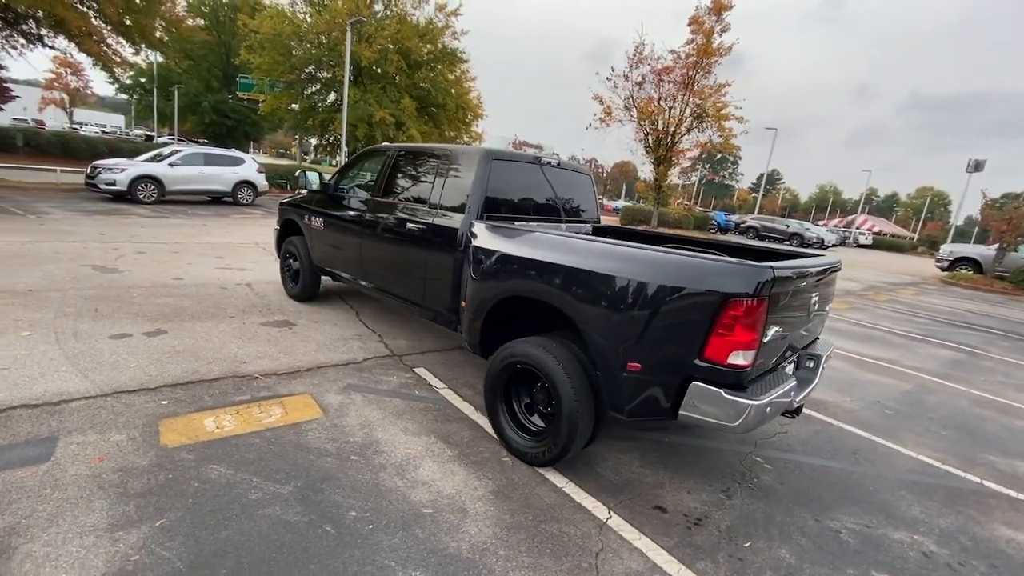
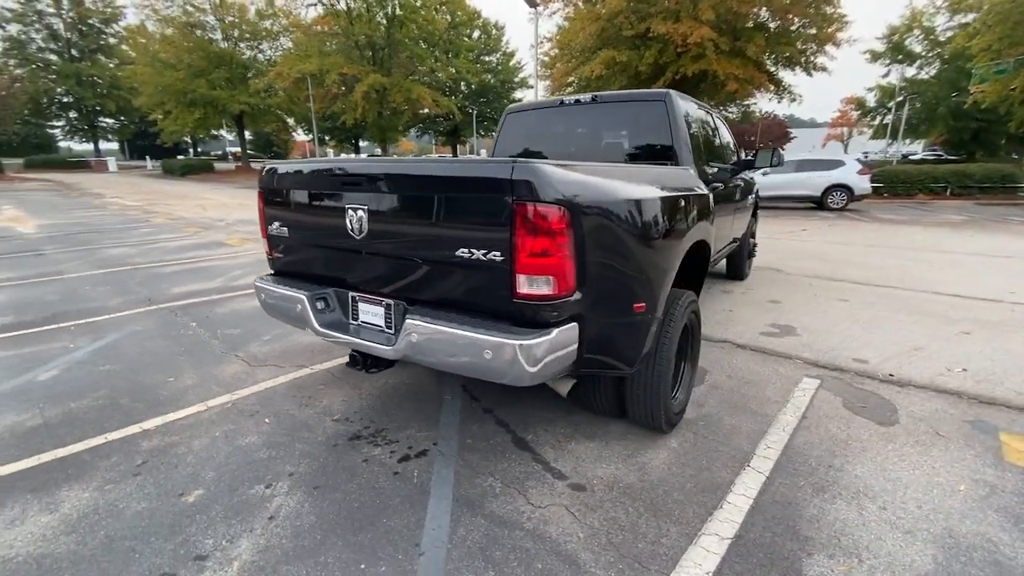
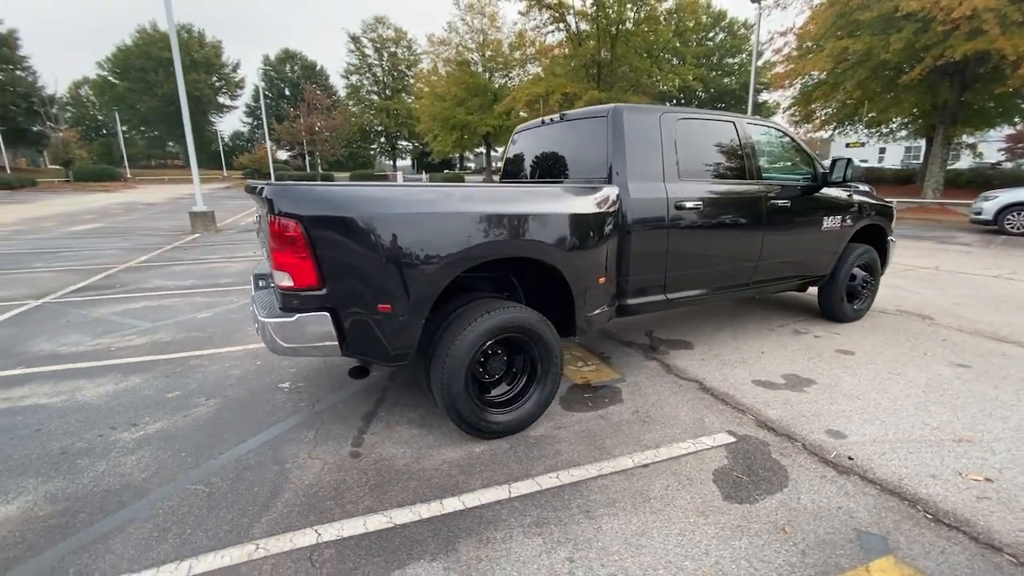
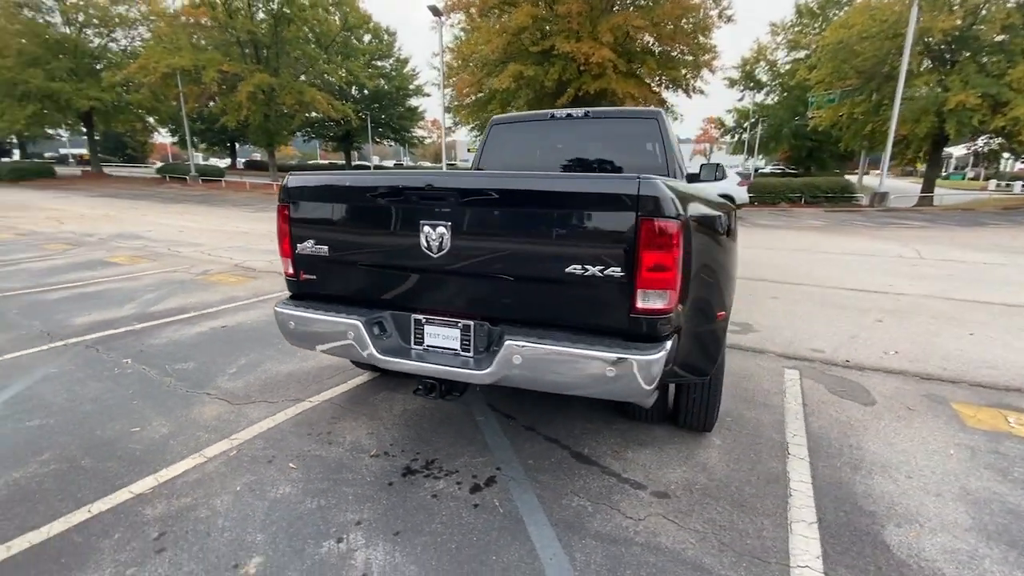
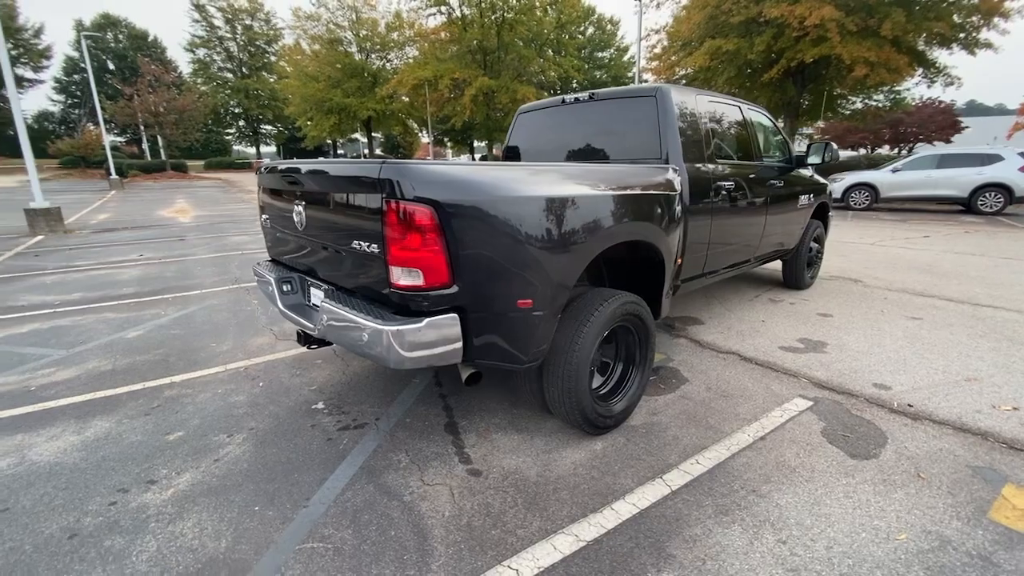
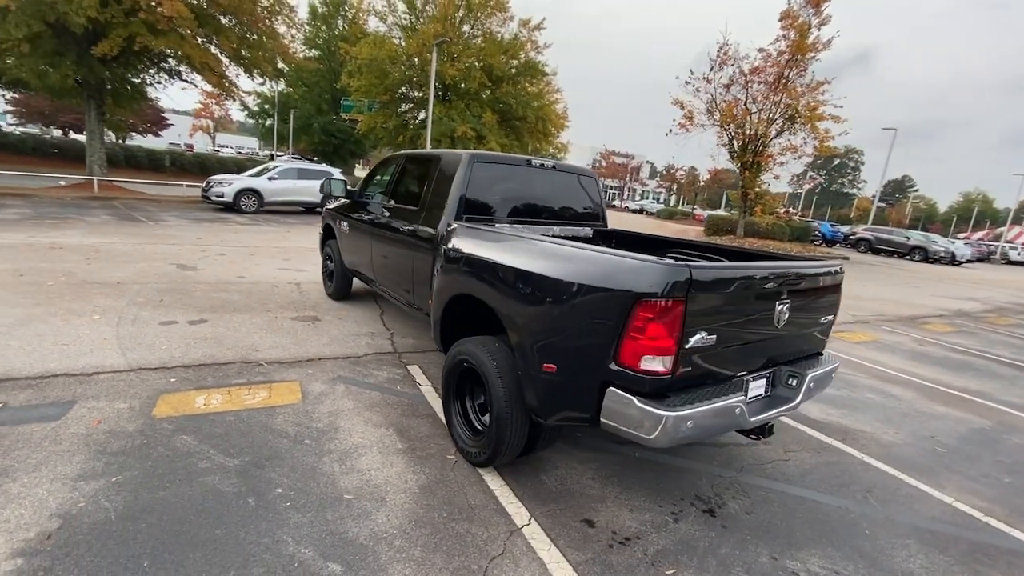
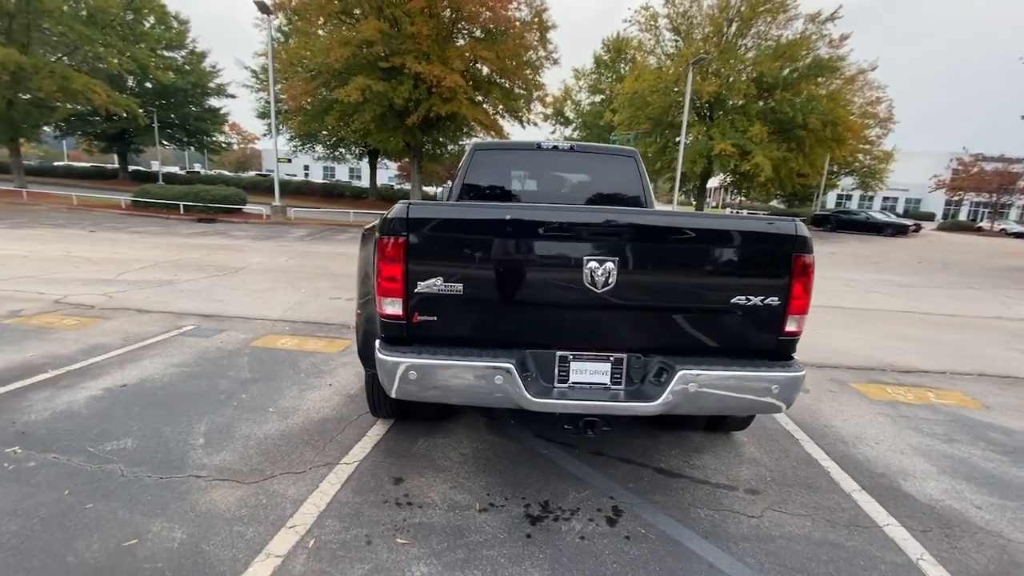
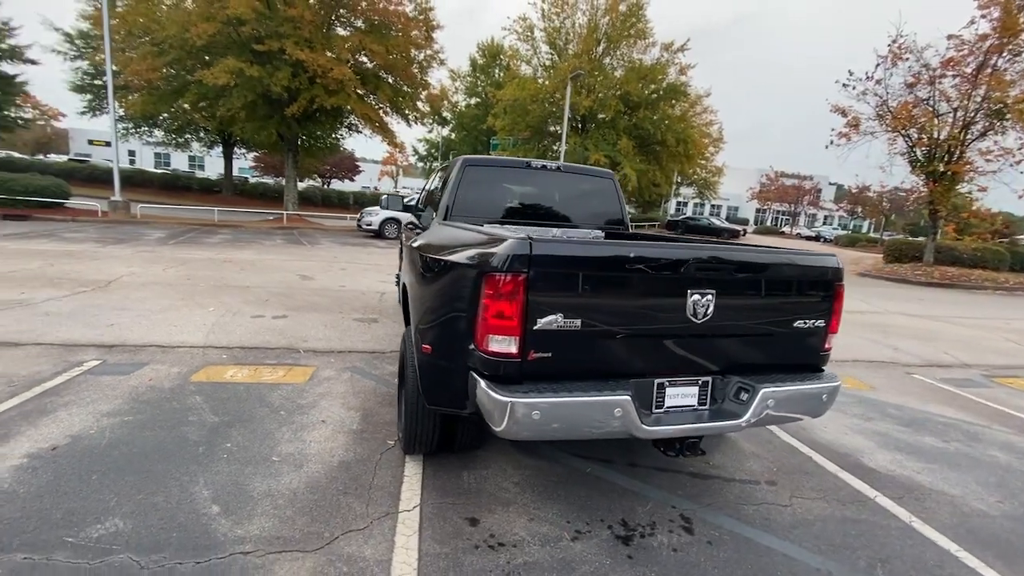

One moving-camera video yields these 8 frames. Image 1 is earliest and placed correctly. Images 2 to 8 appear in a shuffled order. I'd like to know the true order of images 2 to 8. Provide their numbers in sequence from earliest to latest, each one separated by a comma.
6, 8, 7, 4, 2, 5, 3
